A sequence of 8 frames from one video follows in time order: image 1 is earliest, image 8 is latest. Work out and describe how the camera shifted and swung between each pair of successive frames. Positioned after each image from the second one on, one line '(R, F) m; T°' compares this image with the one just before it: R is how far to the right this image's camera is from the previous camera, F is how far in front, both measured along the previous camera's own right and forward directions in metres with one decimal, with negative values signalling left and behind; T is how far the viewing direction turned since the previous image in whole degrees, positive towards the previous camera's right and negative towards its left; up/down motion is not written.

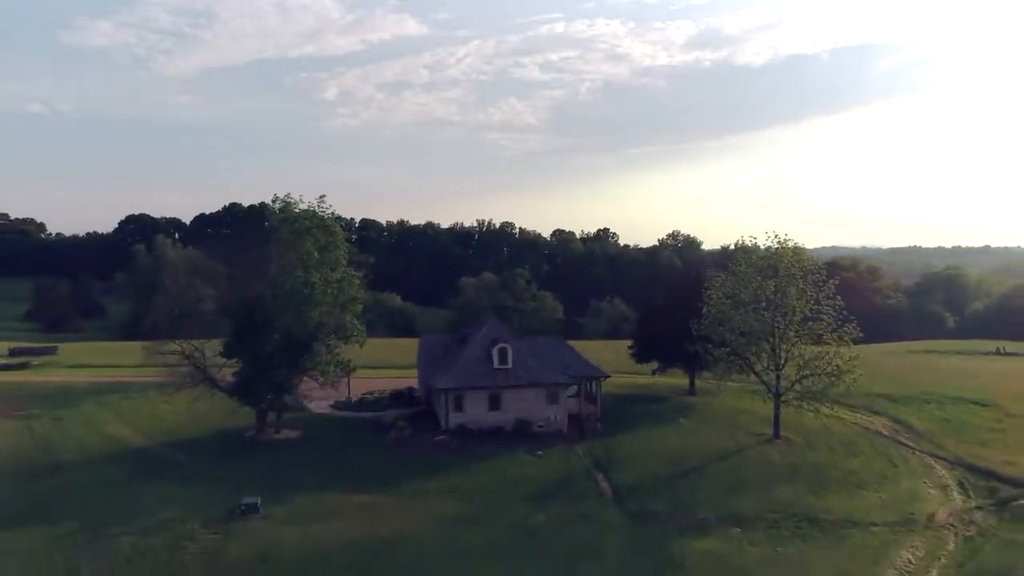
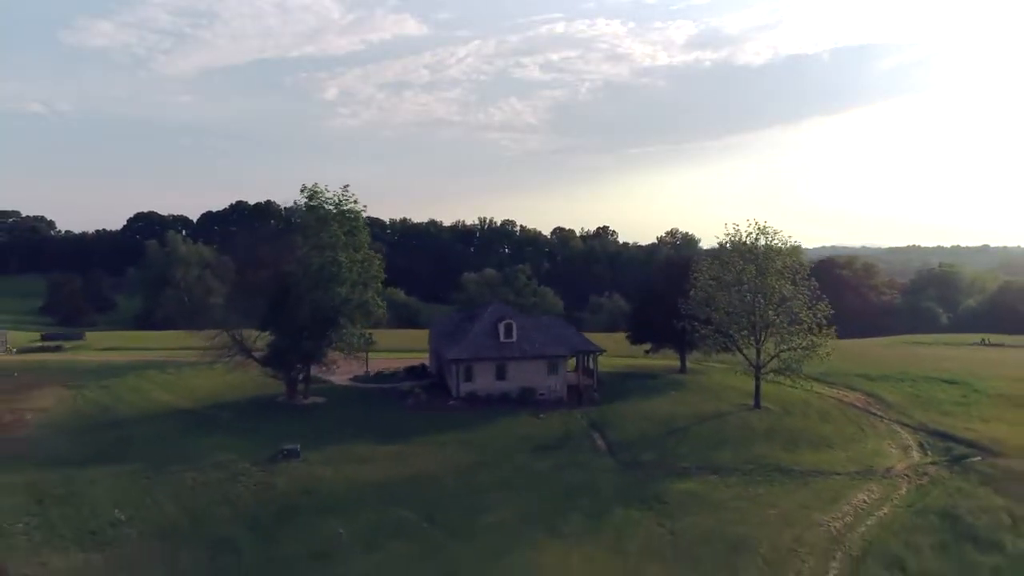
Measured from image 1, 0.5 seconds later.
(-0.5, -4.2) m; 0°
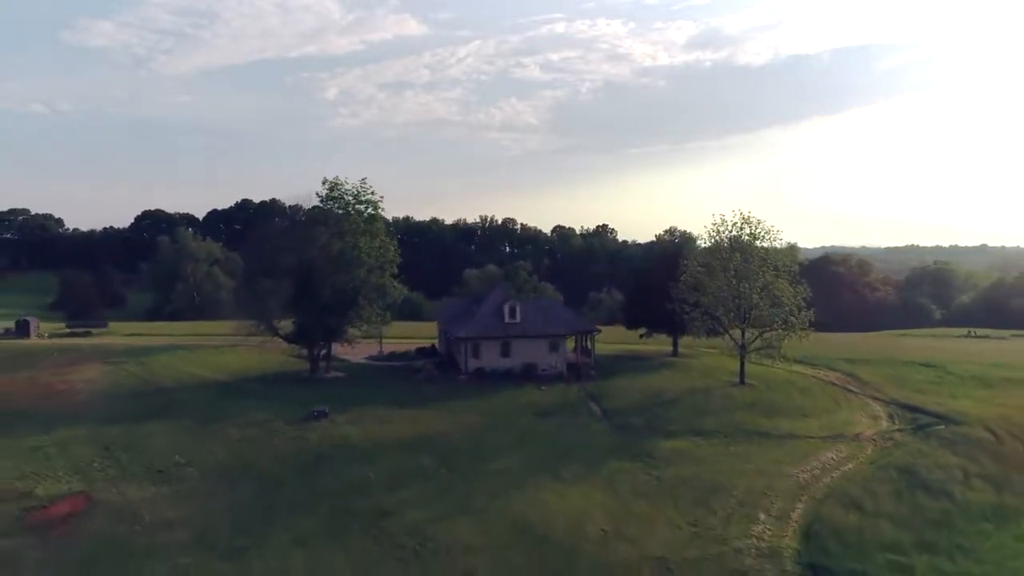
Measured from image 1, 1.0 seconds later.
(-0.4, -3.9) m; 0°
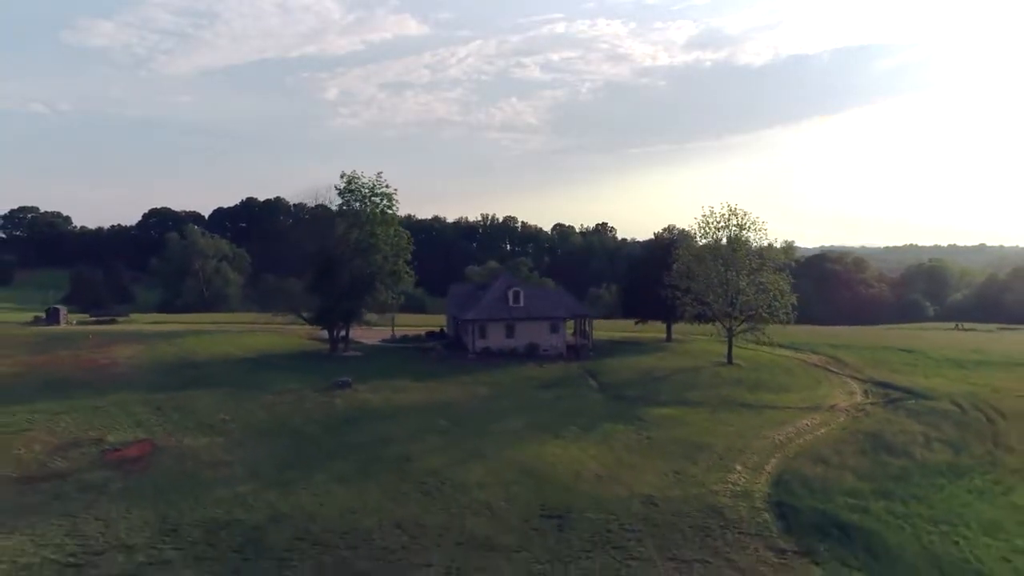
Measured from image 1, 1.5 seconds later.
(-0.5, -3.8) m; 0°
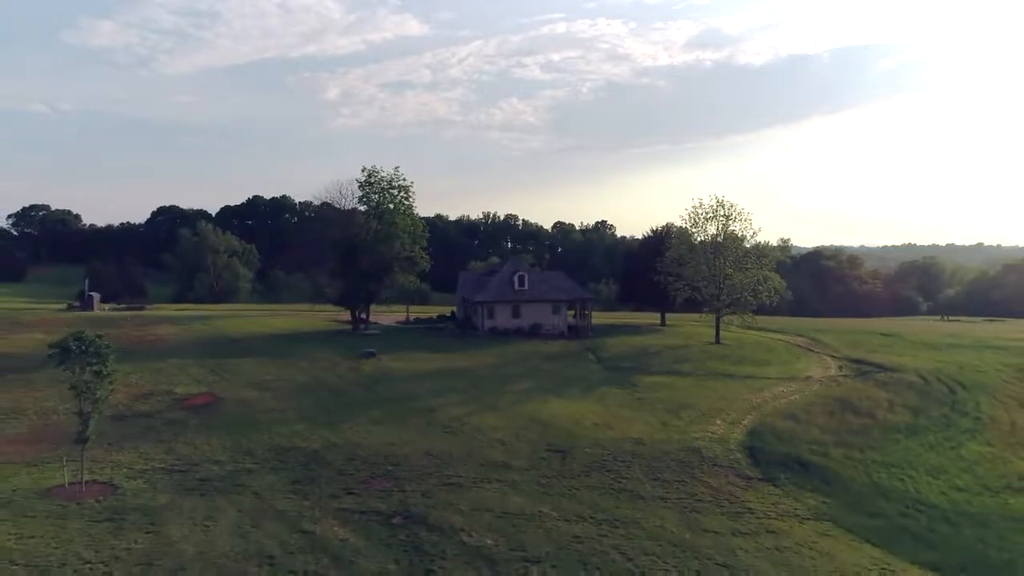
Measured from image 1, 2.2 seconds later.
(-0.7, -4.8) m; 0°
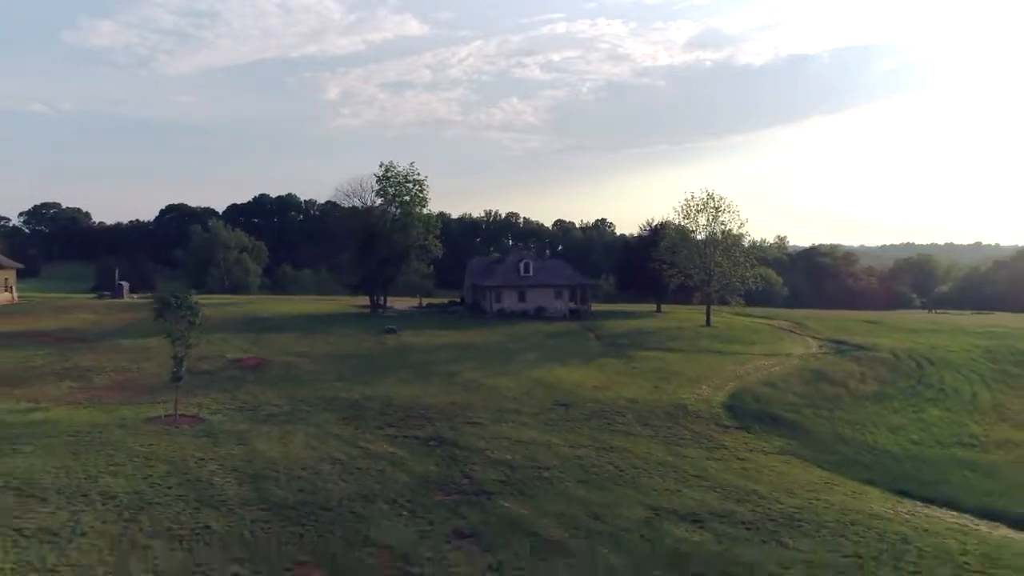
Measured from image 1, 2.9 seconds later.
(-0.8, -4.7) m; 0°
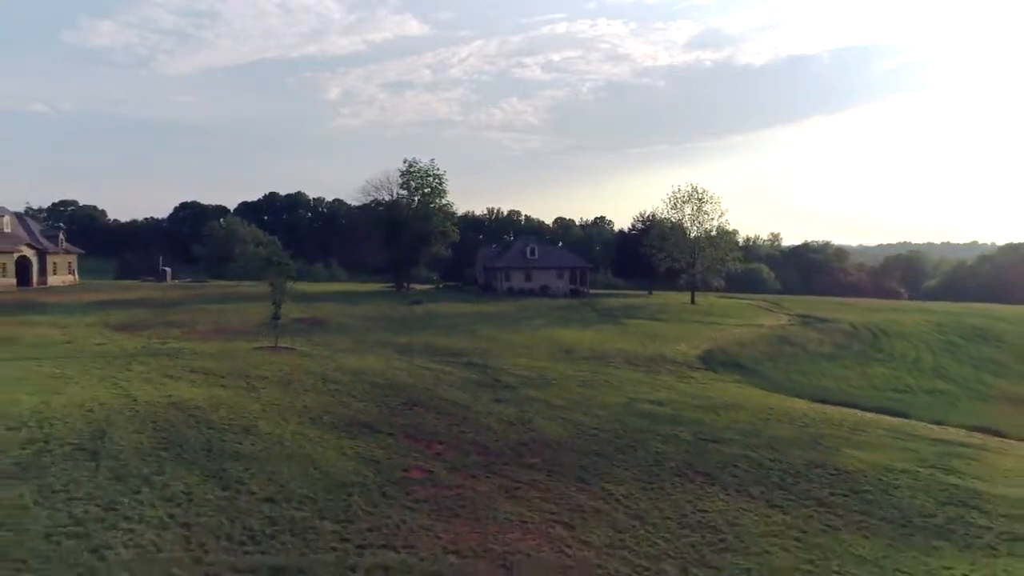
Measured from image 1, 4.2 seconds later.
(-1.3, -8.4) m; 0°
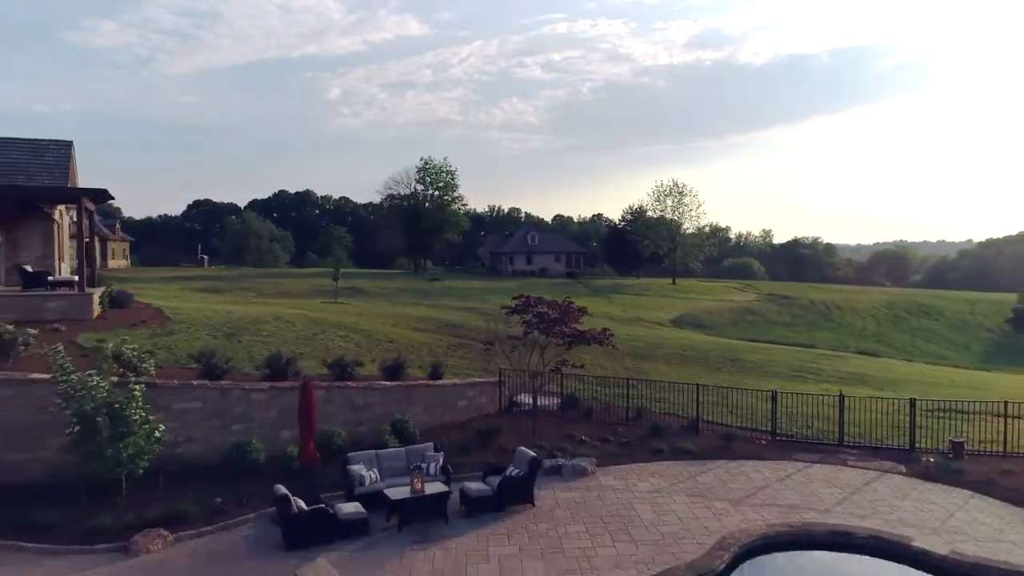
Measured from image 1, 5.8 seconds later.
(-0.6, -9.8) m; 0°
